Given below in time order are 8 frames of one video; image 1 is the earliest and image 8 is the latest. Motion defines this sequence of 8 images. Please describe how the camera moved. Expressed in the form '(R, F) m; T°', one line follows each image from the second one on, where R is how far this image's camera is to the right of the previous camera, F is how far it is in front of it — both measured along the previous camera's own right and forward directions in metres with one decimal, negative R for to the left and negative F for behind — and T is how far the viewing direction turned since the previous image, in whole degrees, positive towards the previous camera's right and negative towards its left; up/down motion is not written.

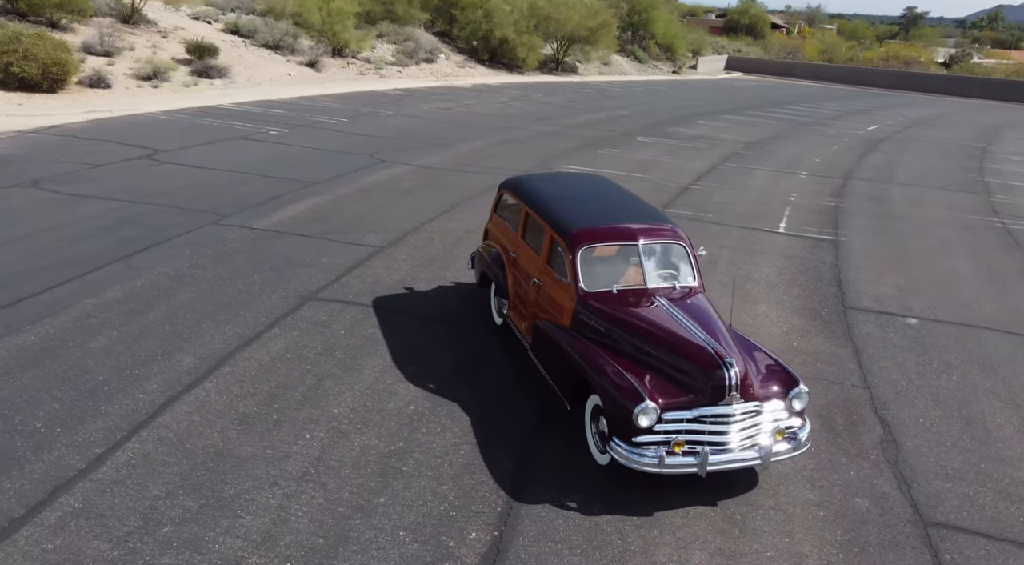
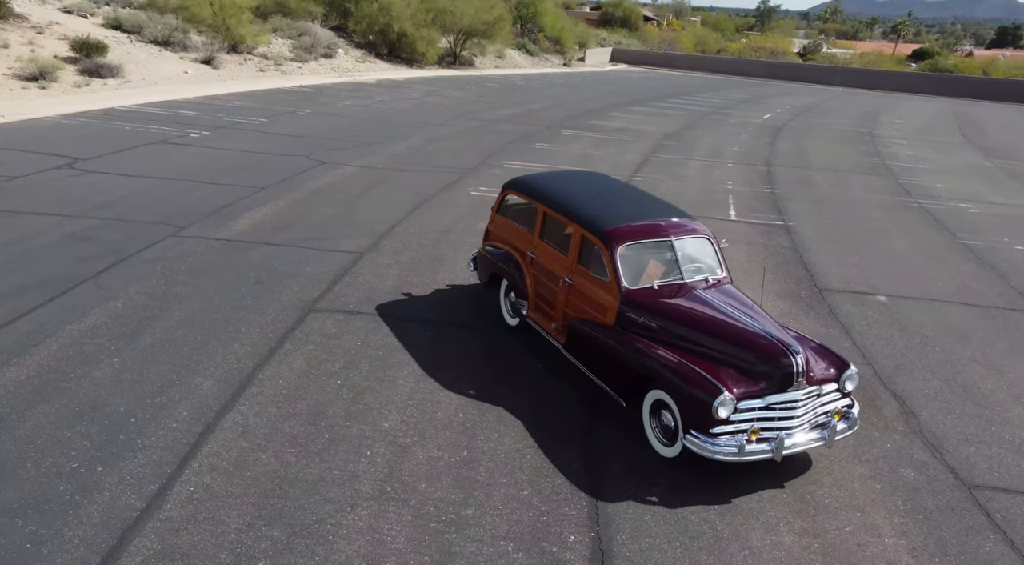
(-1.1, +0.1) m; +7°
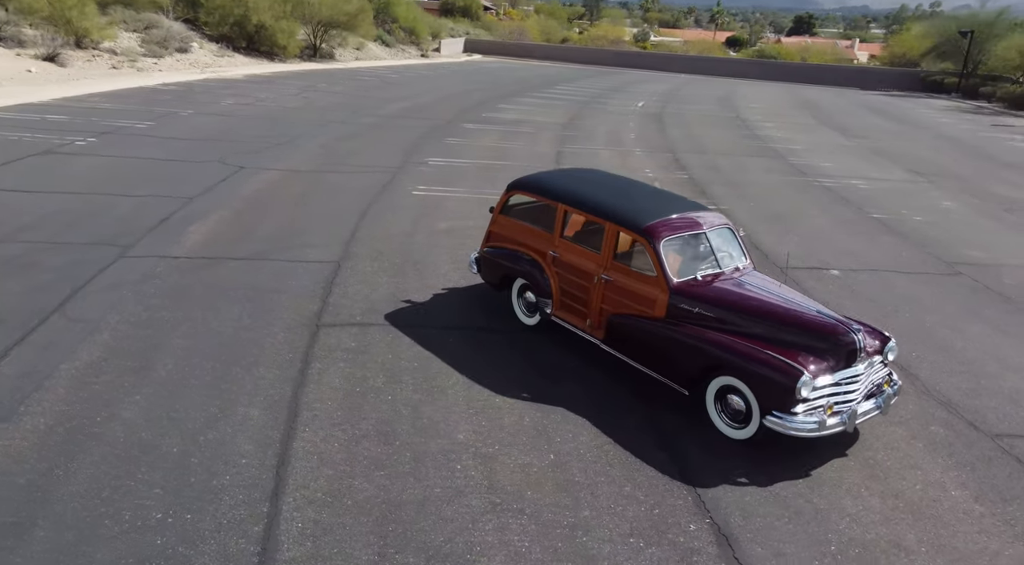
(-1.5, +0.1) m; +10°
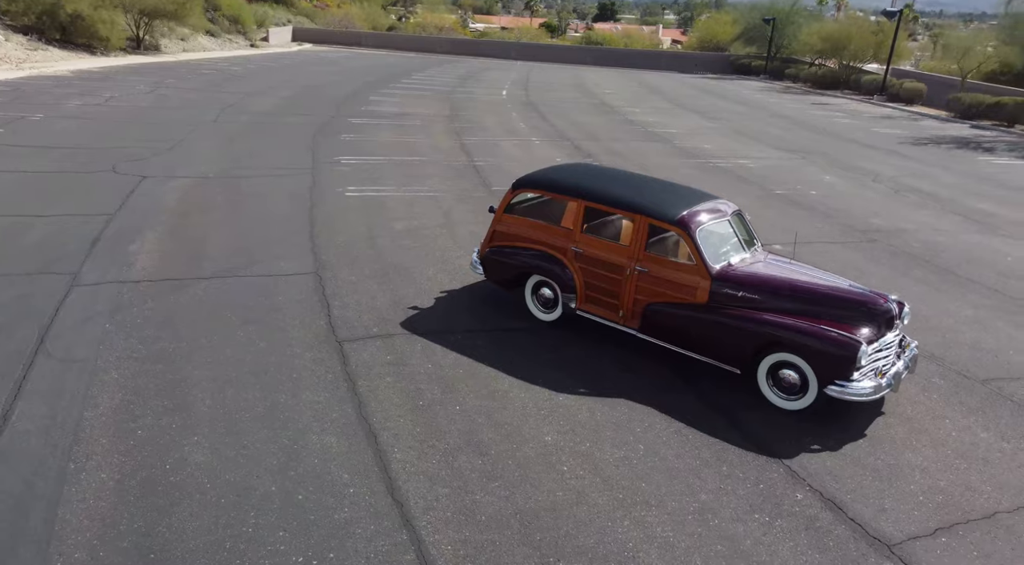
(-1.7, +0.1) m; +11°
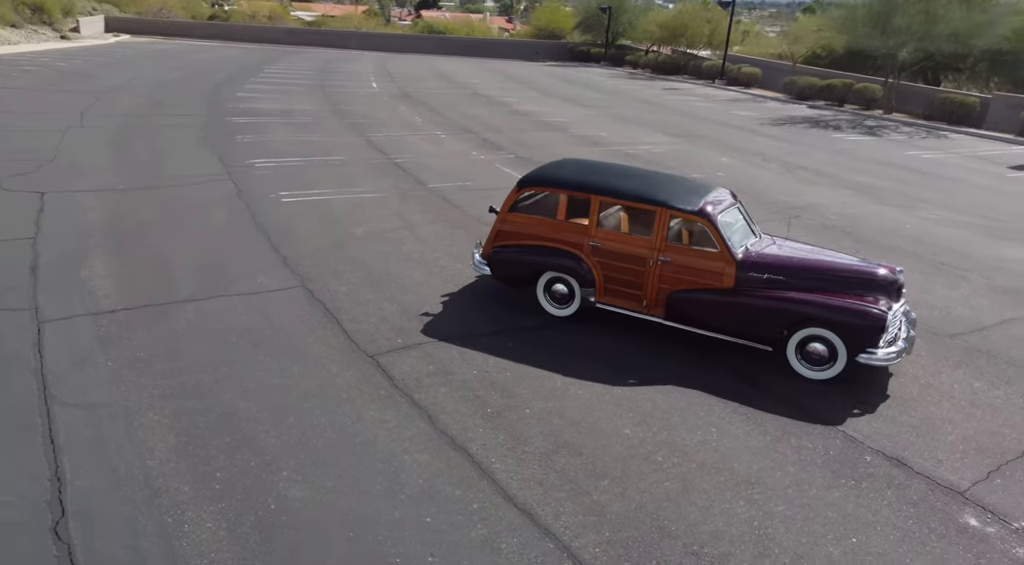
(-1.6, +0.1) m; +10°
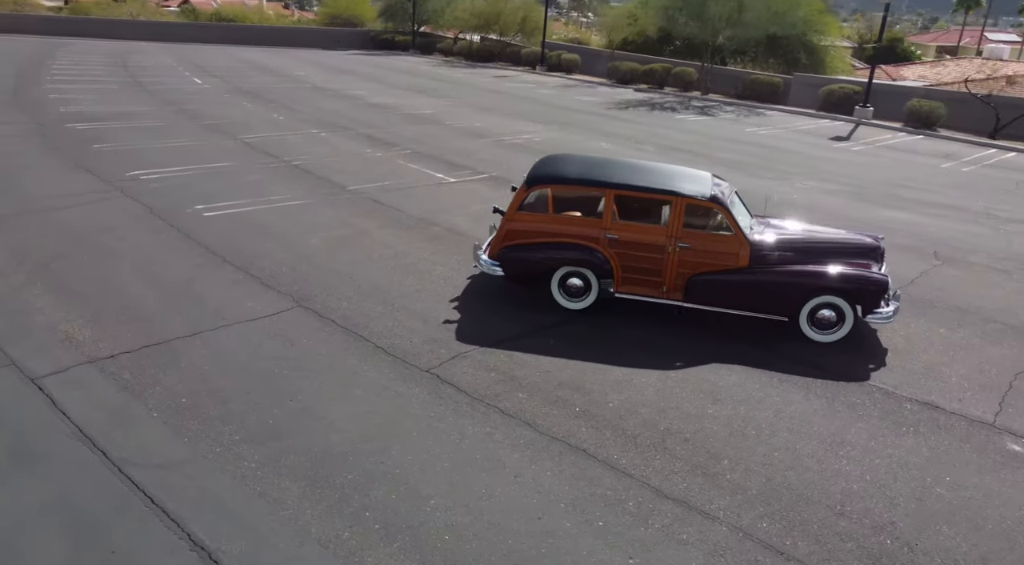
(-2.0, +0.2) m; +13°
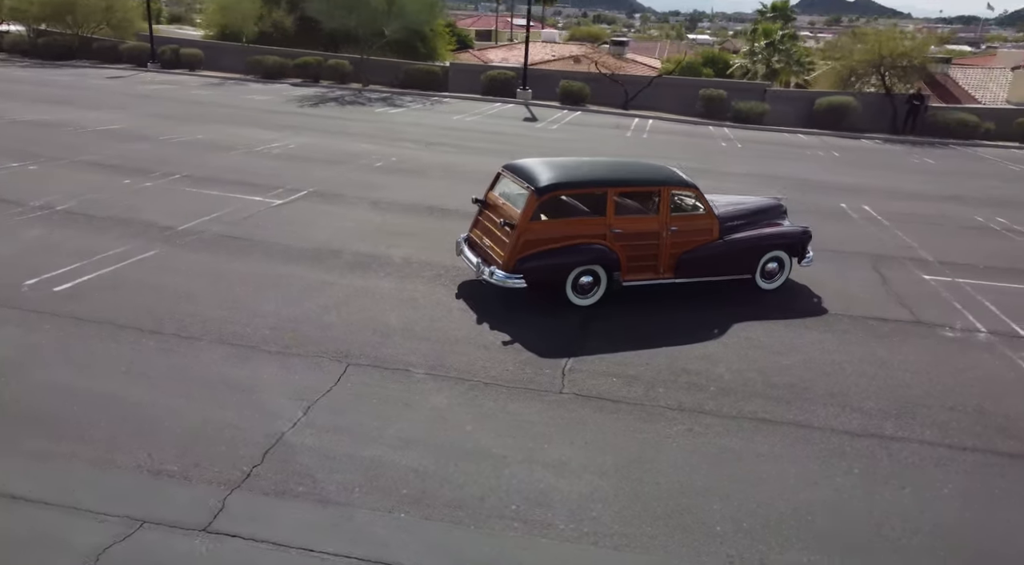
(-4.0, +0.9) m; +27°
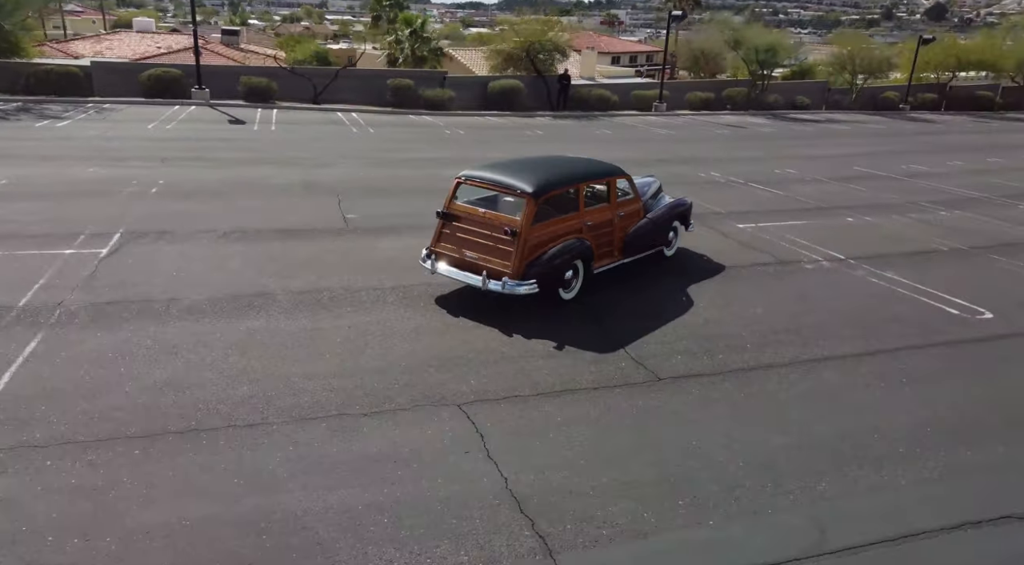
(-3.8, +0.8) m; +26°
